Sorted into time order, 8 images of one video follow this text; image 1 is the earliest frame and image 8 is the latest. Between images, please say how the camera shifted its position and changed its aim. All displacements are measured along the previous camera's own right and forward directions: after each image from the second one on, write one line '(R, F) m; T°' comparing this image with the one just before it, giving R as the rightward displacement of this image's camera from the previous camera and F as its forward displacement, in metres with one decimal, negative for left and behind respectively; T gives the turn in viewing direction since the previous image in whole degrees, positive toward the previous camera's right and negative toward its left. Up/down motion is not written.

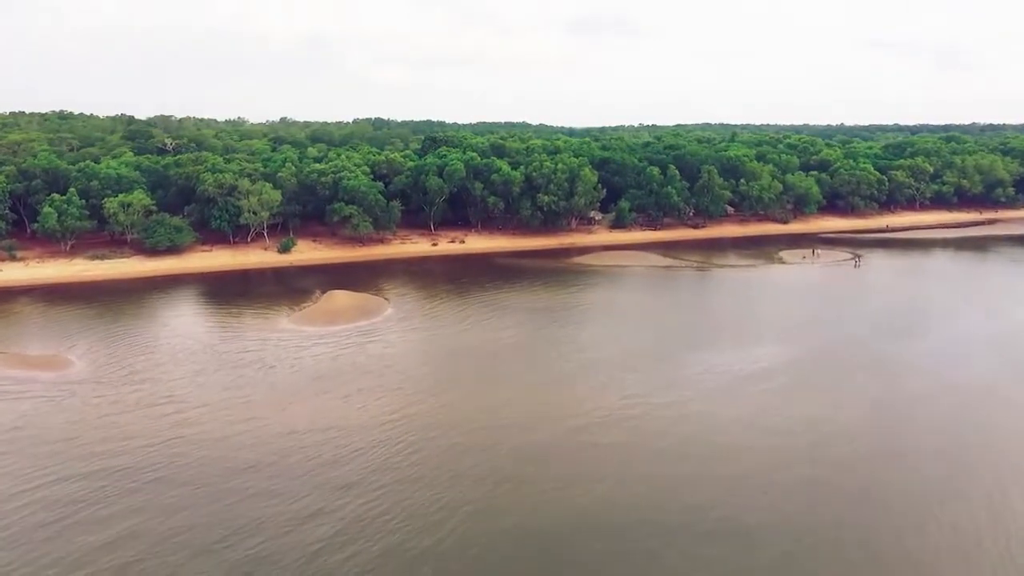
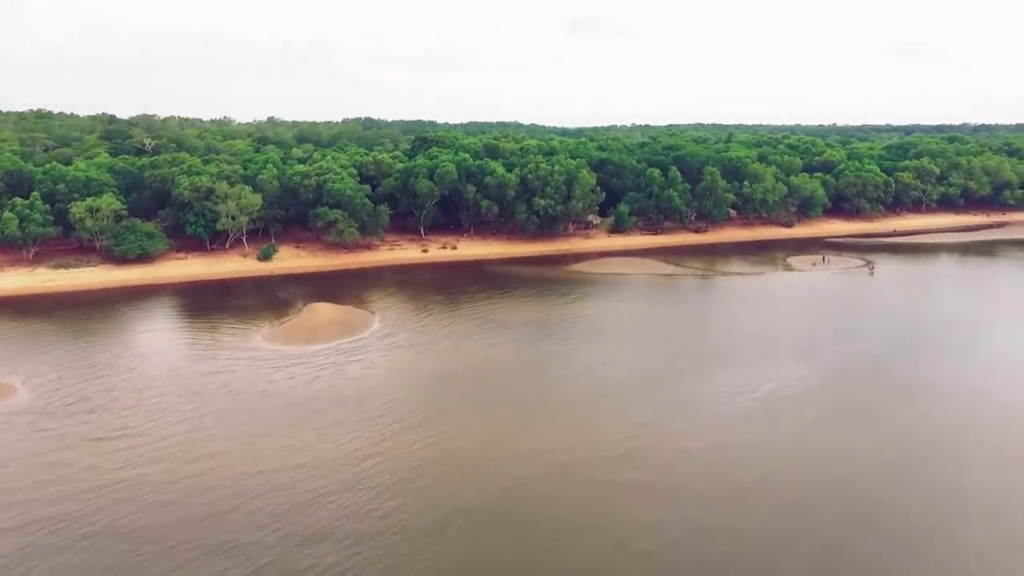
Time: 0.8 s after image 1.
(-0.2, +3.1) m; +1°
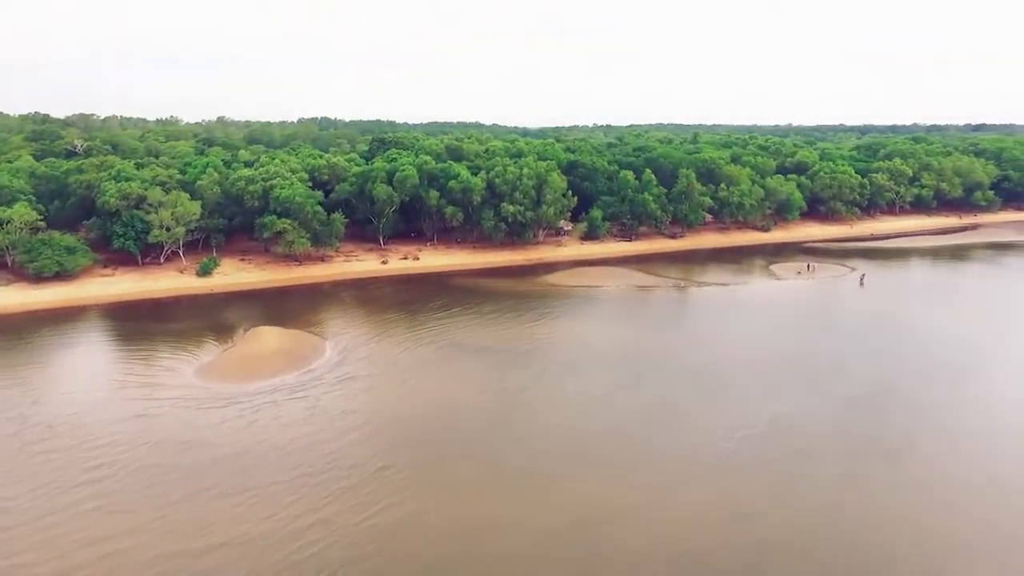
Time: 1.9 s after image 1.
(-0.4, +4.2) m; +3°
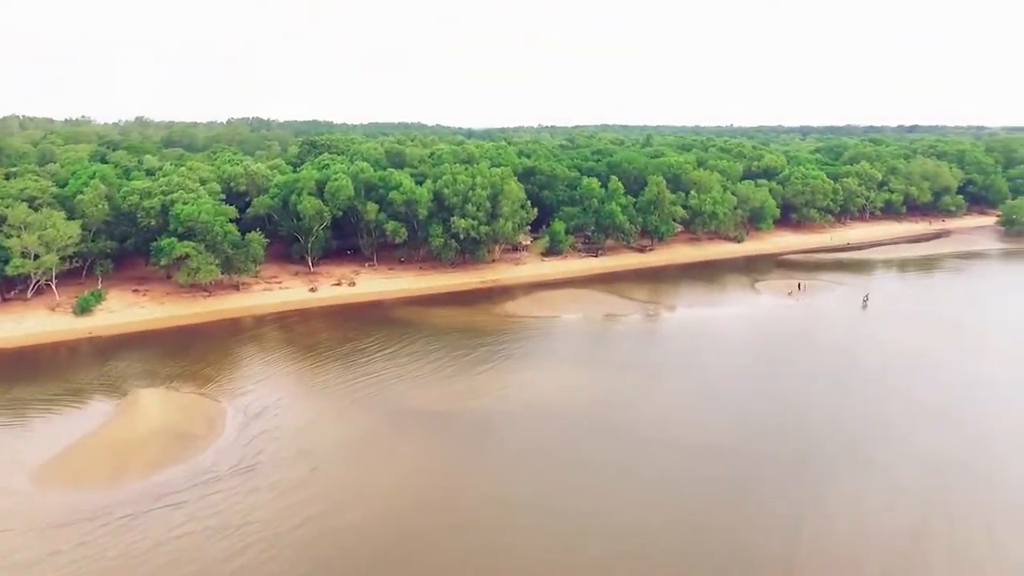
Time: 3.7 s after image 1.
(-0.5, +7.3) m; +5°
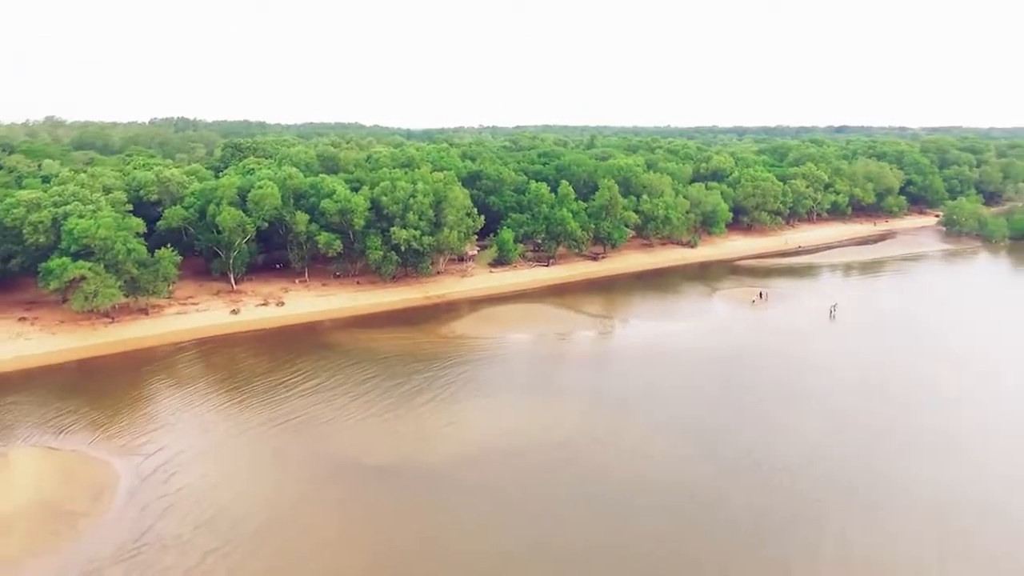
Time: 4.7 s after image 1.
(-0.2, +3.6) m; +5°
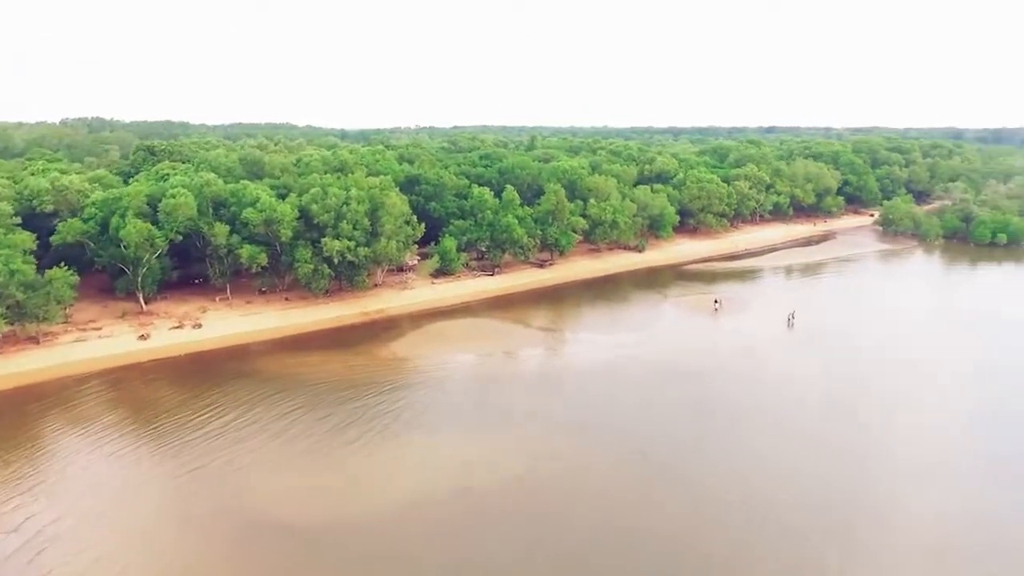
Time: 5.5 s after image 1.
(-0.2, +2.9) m; +5°
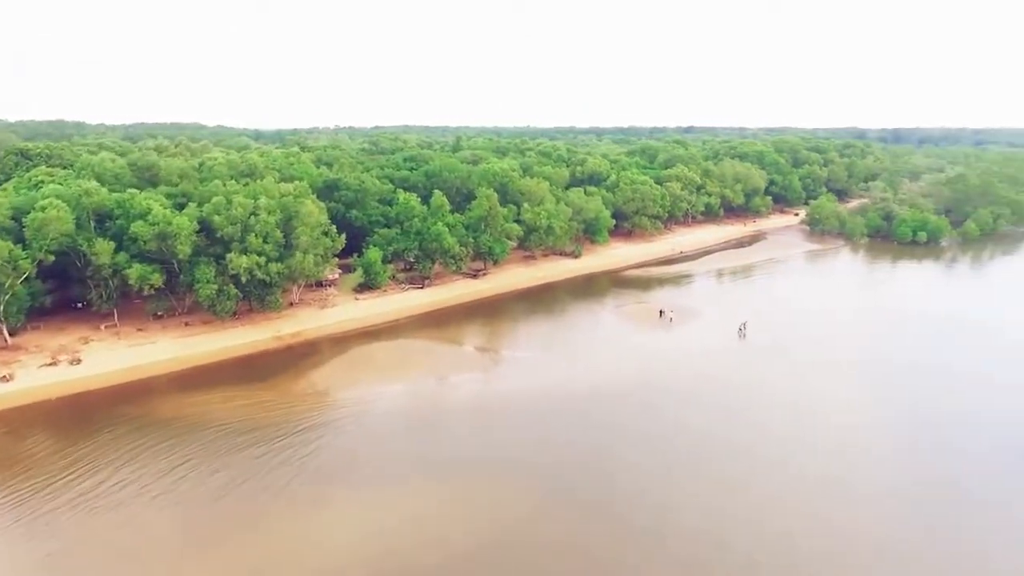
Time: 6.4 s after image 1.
(-0.3, +3.4) m; +6°
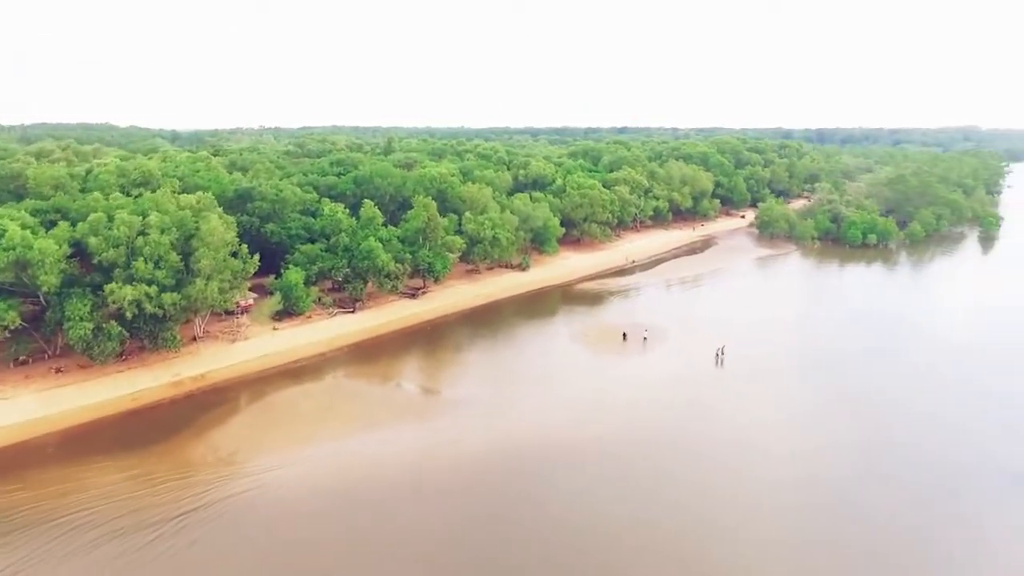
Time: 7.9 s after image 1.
(-0.4, +5.1) m; +5°
